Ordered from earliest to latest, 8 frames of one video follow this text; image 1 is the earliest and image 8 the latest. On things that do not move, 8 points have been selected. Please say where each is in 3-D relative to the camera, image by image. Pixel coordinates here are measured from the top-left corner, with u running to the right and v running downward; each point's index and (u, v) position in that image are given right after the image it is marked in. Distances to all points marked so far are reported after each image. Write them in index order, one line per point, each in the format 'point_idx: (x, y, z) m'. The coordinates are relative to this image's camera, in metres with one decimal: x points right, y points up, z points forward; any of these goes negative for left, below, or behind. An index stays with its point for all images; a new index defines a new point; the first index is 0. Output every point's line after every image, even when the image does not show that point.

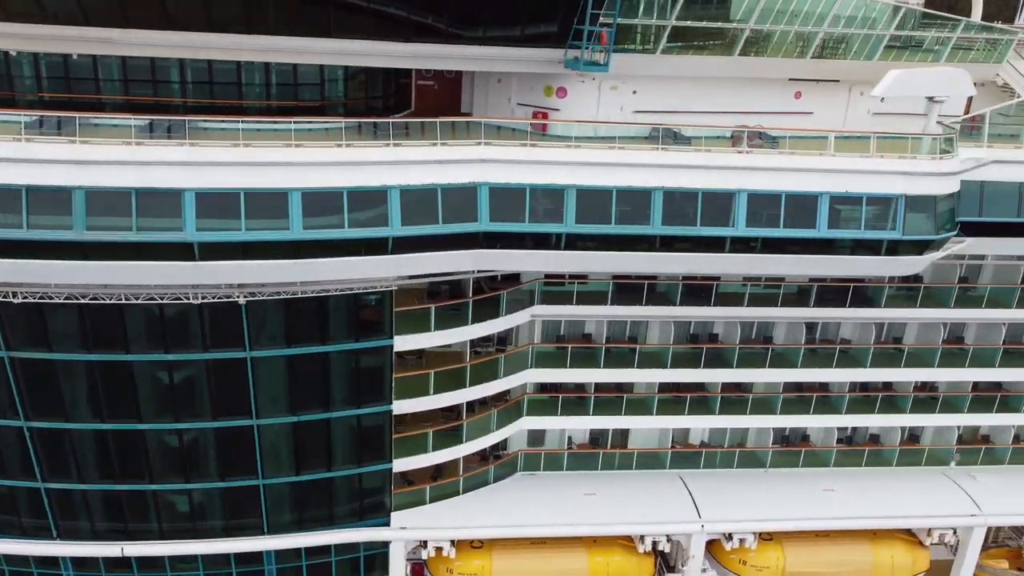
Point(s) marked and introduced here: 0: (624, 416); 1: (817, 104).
0: (+1.8, -2.1, +14.2) m
1: (+4.4, +2.6, +12.3) m
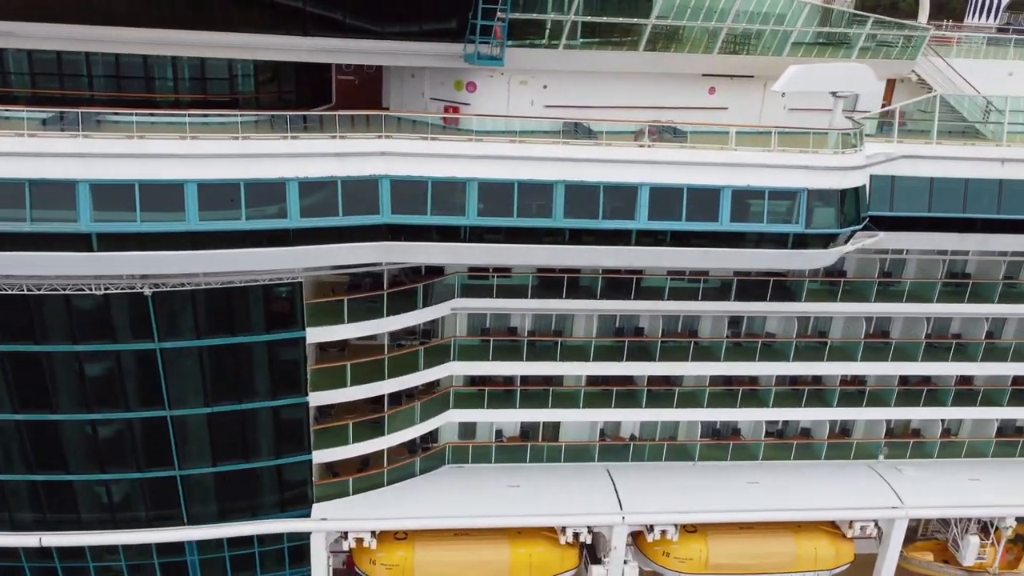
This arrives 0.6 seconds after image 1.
0: (+0.6, -2.0, +14.3) m
1: (+3.2, +2.7, +12.4) m
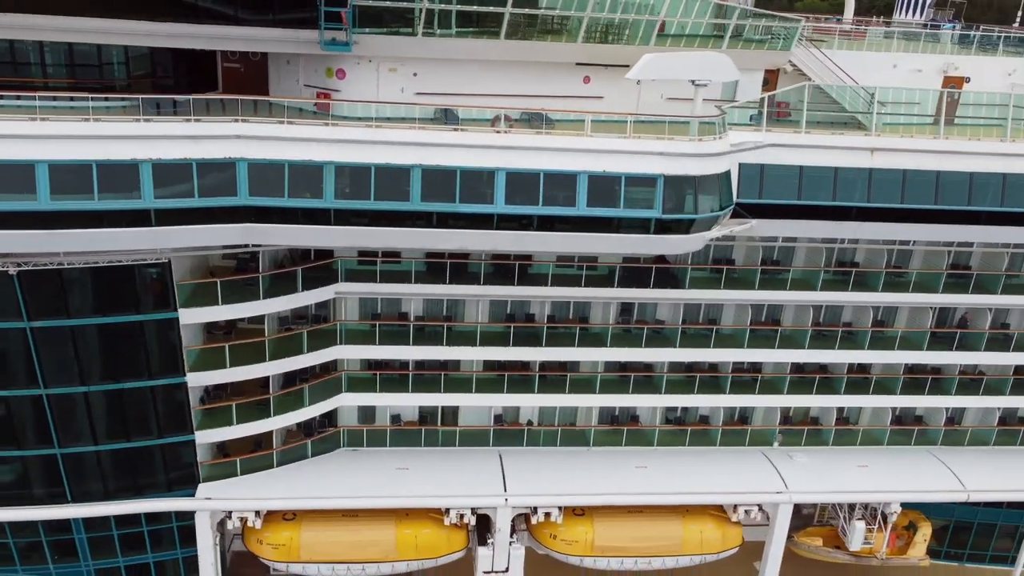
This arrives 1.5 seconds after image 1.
0: (-1.2, -1.8, +14.5) m
1: (+1.4, +2.9, +12.6) m
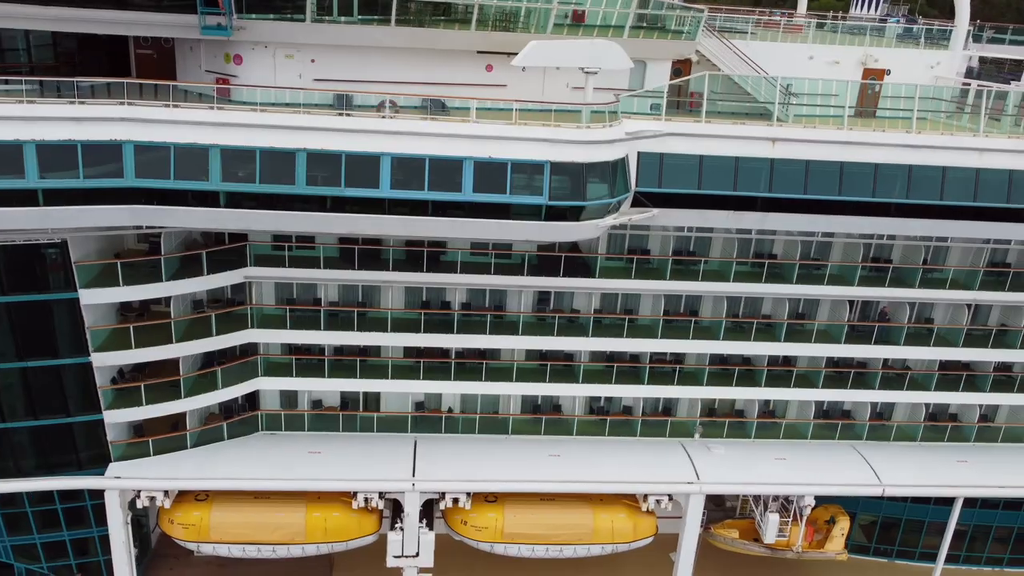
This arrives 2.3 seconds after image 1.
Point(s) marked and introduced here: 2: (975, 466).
0: (-2.6, -1.6, +14.6) m
1: (0.0, +3.1, +12.7) m
2: (+8.2, -3.2, +15.2) m
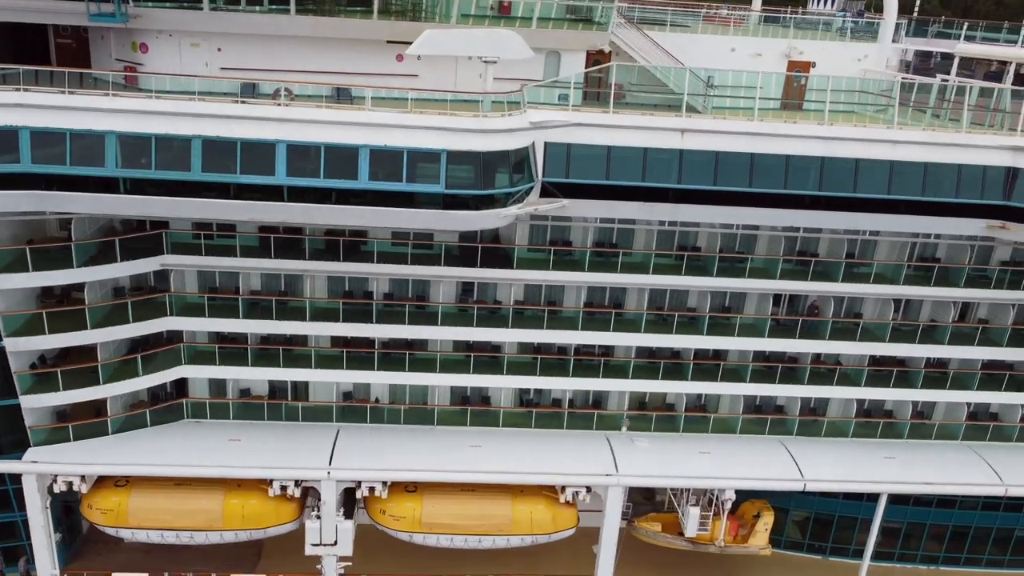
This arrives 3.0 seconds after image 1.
0: (-4.0, -1.4, +14.7) m
1: (-1.3, +3.3, +12.7) m
2: (+6.9, -3.1, +15.1) m
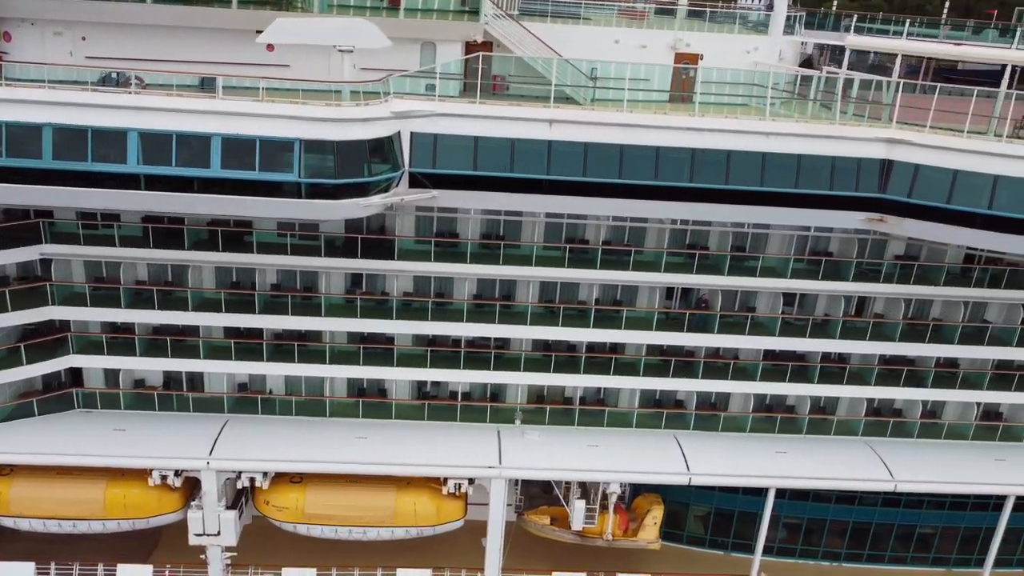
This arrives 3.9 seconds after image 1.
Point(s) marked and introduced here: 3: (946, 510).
0: (-5.9, -1.2, +14.7) m
1: (-3.3, +3.4, +12.7) m
2: (+5.0, -3.0, +15.1) m
3: (+8.2, -4.2, +16.1) m
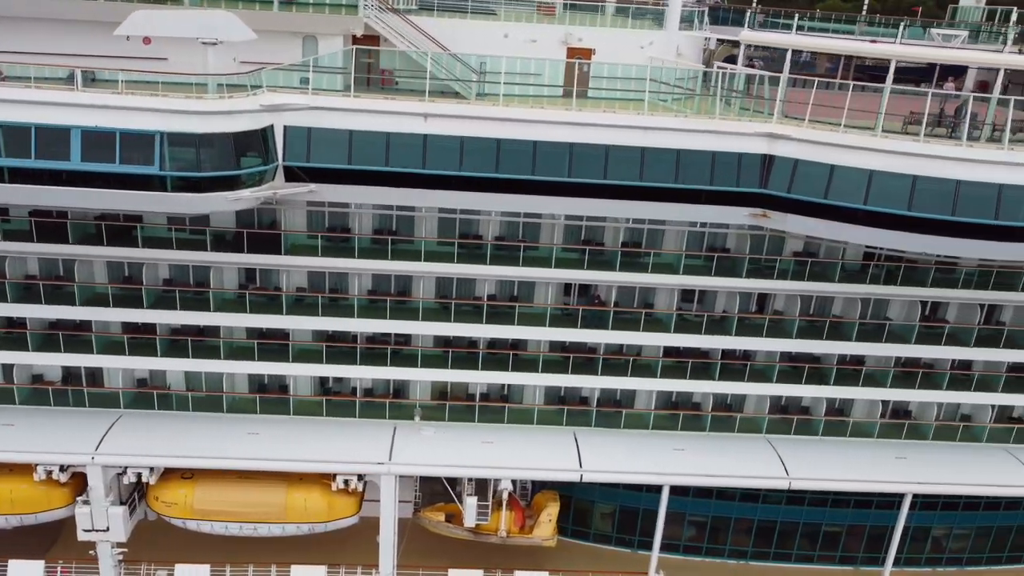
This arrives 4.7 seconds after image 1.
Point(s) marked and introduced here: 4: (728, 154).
0: (-7.7, -1.1, +14.7) m
1: (-5.0, +3.5, +12.6) m
2: (+3.2, -2.9, +15.0) m
3: (+6.4, -4.1, +16.0) m
4: (+3.2, +2.0, +12.7) m
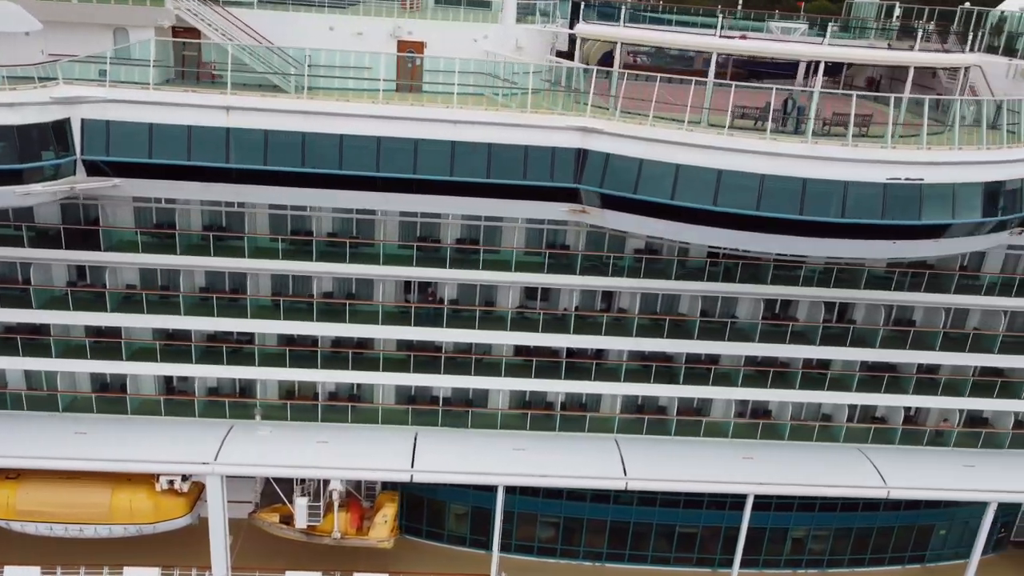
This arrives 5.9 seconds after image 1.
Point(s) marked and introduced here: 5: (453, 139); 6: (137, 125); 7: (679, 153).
0: (-10.5, -1.1, +14.4) m
1: (-7.8, +3.6, +12.4) m
2: (+0.4, -2.9, +14.8) m
3: (+3.6, -4.1, +15.8) m
4: (+0.4, +2.0, +12.5) m
5: (-0.8, +2.2, +12.4) m
6: (-5.2, +2.3, +12.0) m
7: (+2.4, +1.9, +12.0) m
